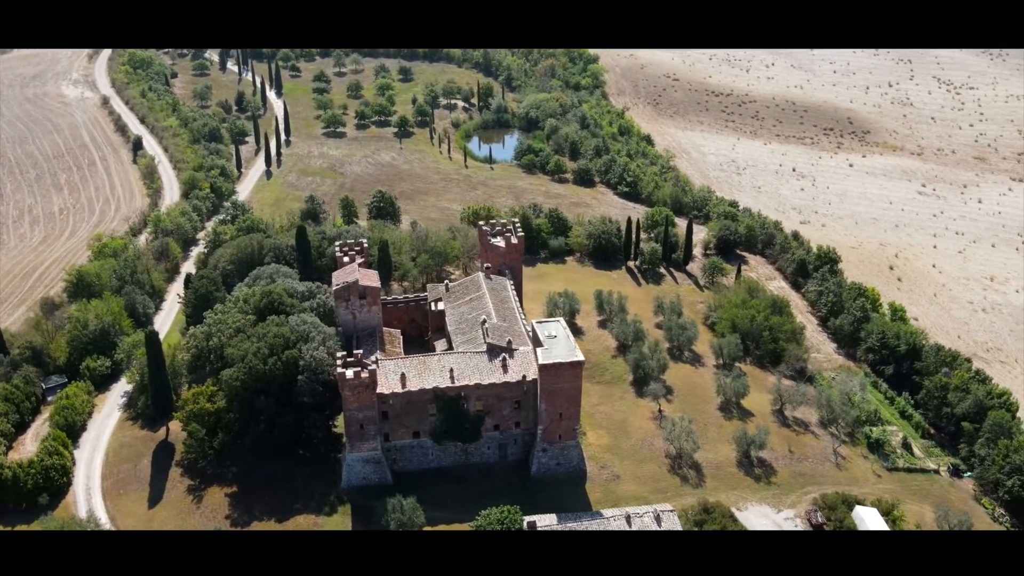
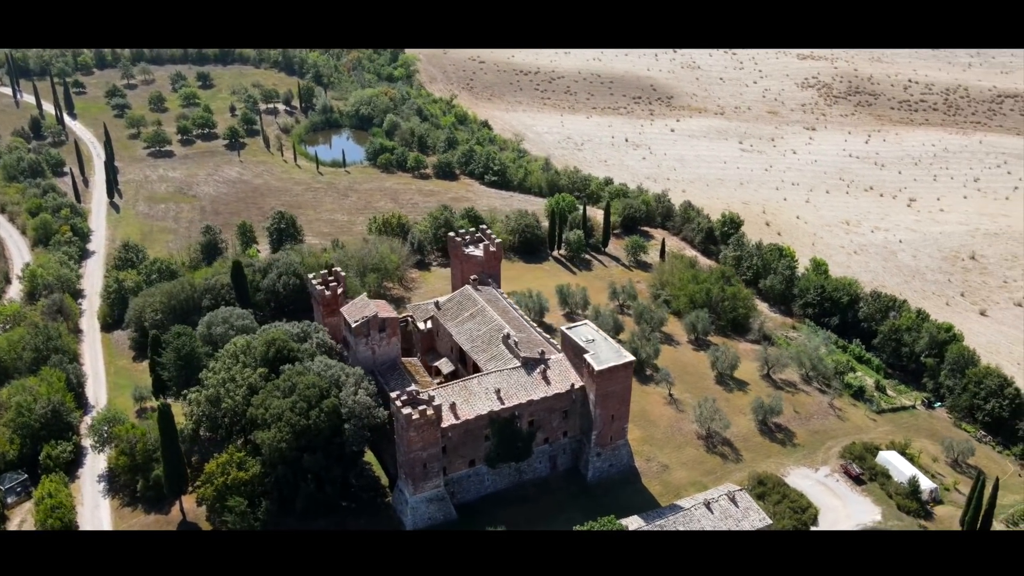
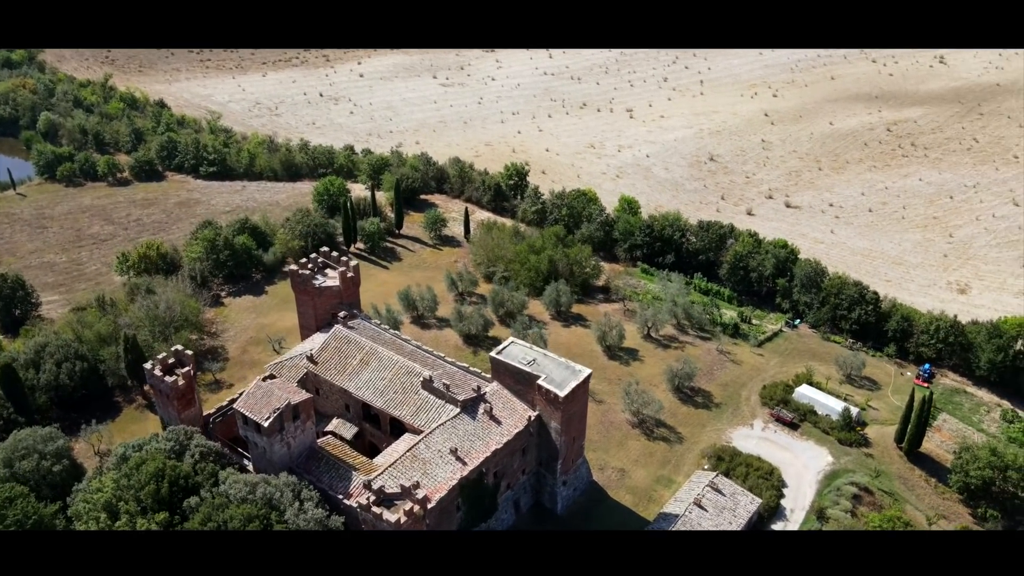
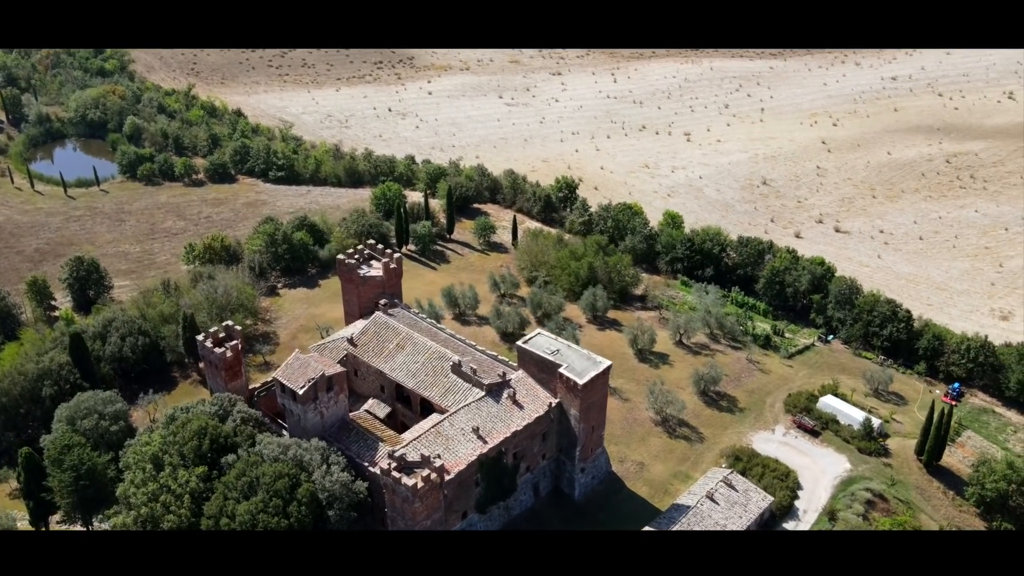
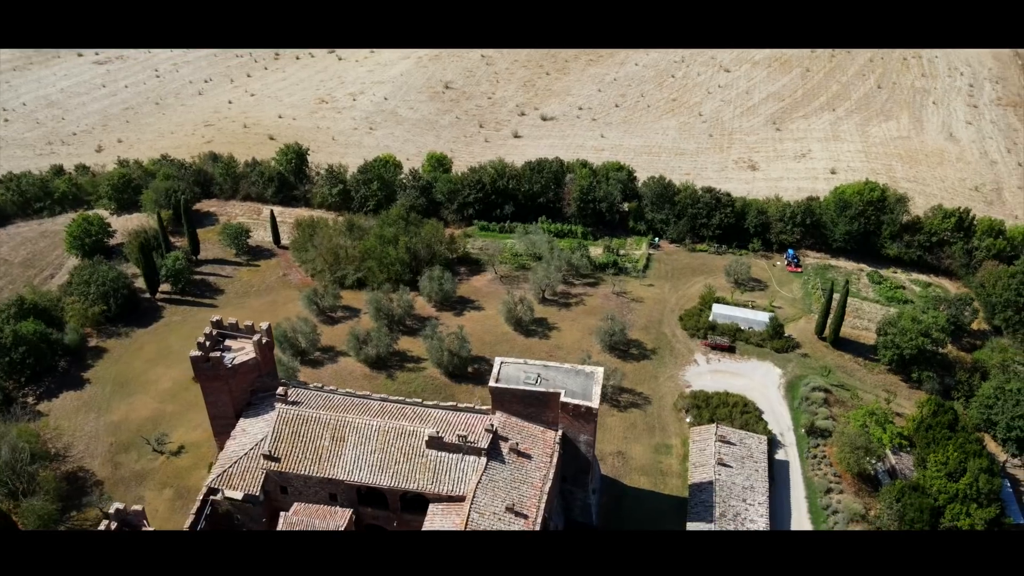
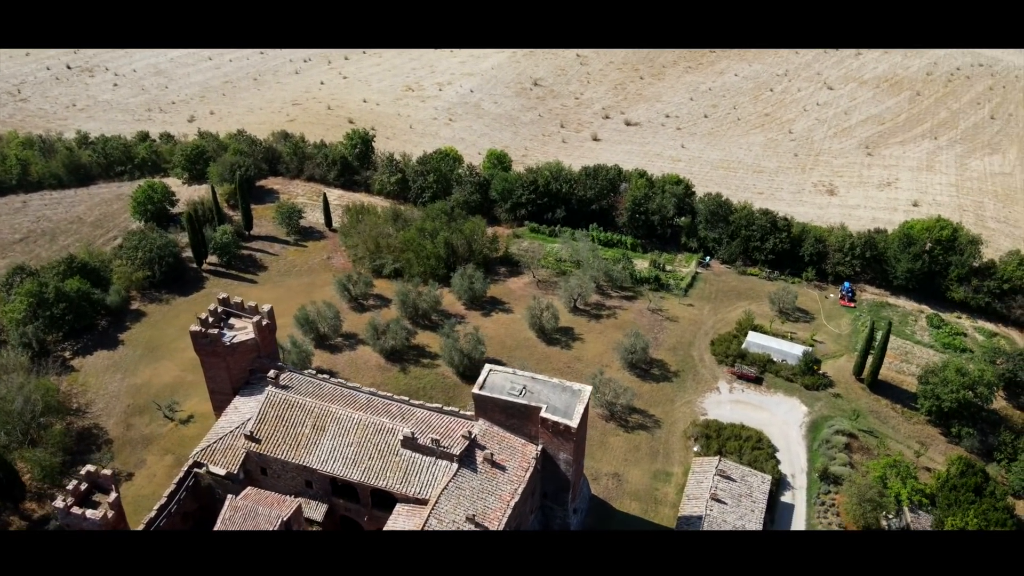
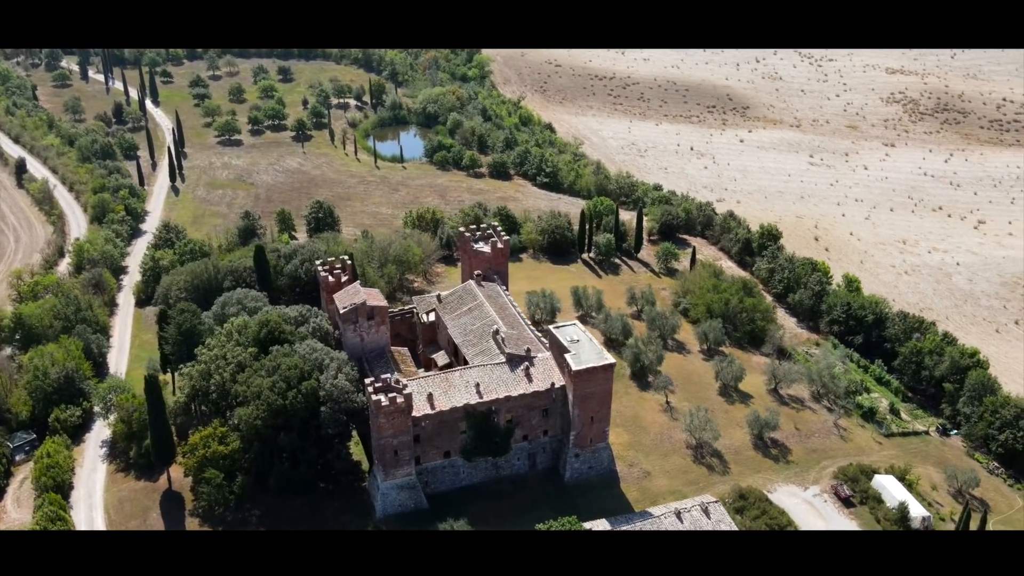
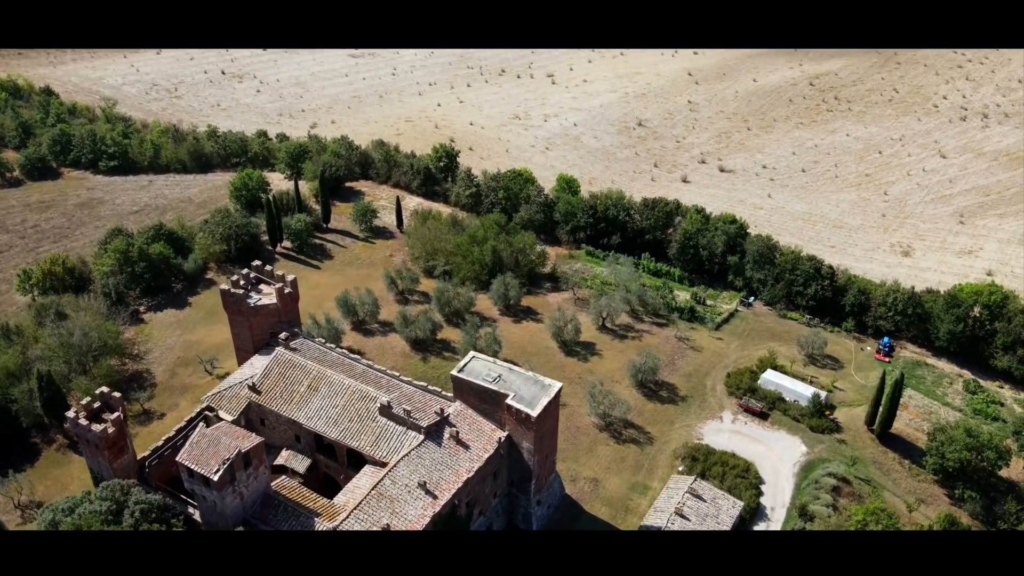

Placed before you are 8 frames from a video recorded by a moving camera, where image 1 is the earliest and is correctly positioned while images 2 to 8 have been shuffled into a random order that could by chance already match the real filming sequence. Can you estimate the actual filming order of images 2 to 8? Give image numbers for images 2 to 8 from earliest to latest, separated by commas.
7, 2, 4, 3, 8, 6, 5
